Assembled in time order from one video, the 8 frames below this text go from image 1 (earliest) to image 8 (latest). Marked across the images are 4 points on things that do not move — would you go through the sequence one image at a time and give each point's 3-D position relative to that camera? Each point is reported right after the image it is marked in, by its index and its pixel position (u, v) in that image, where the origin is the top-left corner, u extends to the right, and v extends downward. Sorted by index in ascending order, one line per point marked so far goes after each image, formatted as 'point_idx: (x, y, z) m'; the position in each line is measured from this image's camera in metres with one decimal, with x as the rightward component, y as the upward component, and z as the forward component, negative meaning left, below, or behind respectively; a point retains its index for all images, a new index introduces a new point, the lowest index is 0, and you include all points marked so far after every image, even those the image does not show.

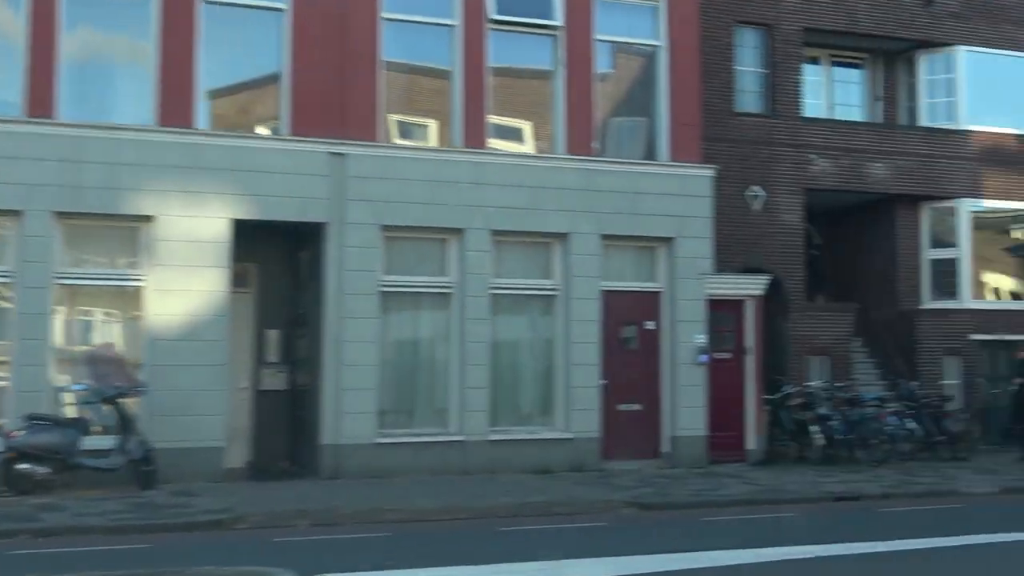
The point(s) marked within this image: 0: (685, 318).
0: (+2.3, -0.4, +18.5) m
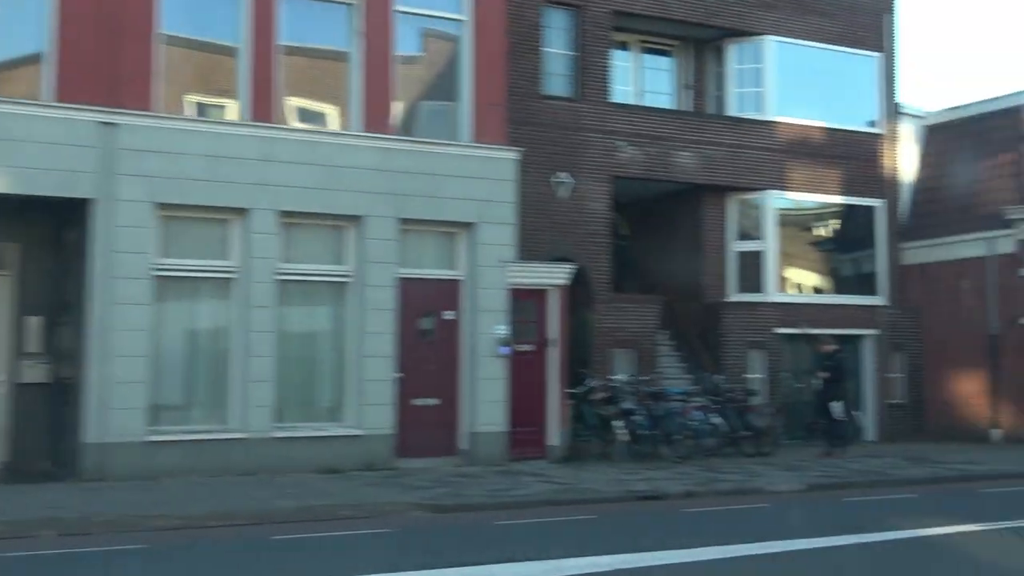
0: (-0.3, -0.3, +17.6) m
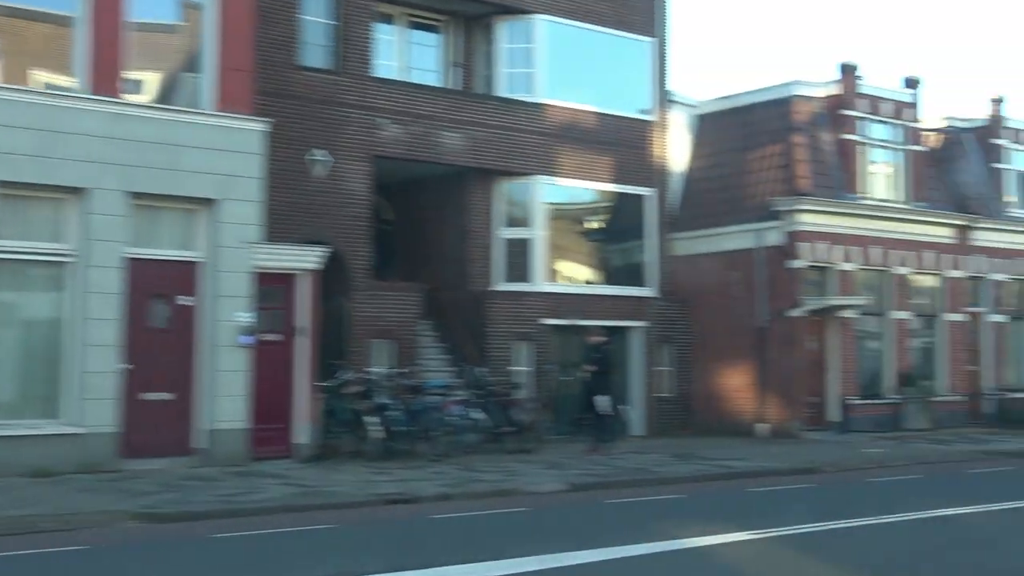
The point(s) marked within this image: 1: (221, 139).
0: (-3.3, -0.1, +16.0) m
1: (-3.4, +1.7, +16.1) m
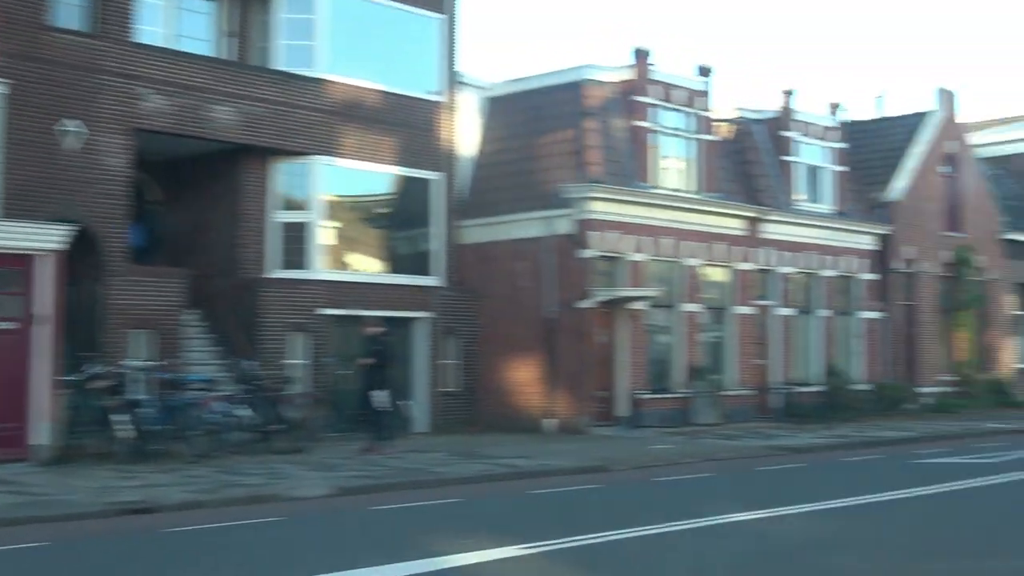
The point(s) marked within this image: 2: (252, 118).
0: (-5.7, +0.1, +14.2) m
1: (-5.8, +1.9, +14.3) m
2: (-3.7, +2.4, +19.7) m
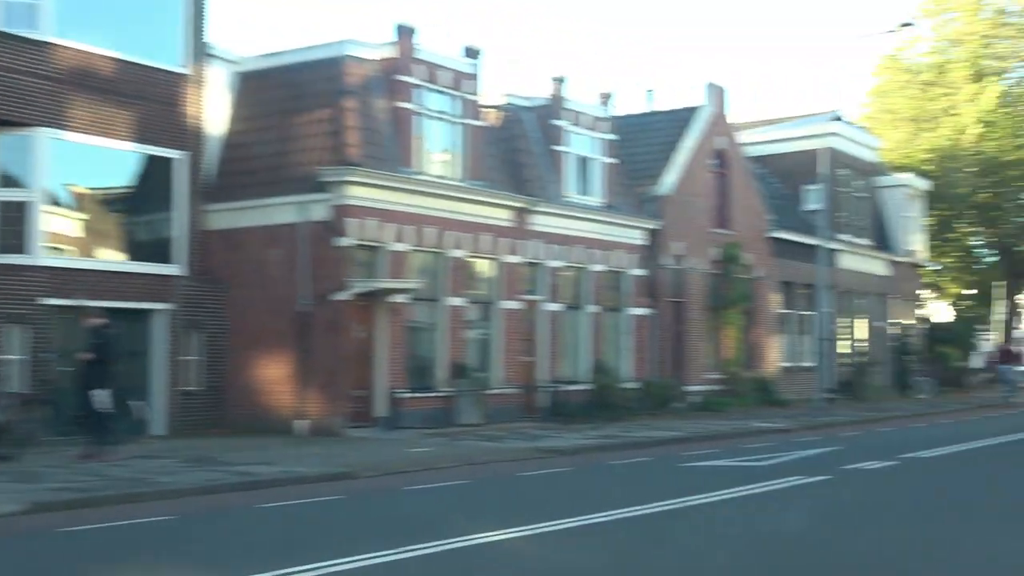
0: (-8.0, +0.3, +11.7) m
1: (-8.1, +2.1, +11.7) m
2: (-6.9, +2.6, +17.4) m
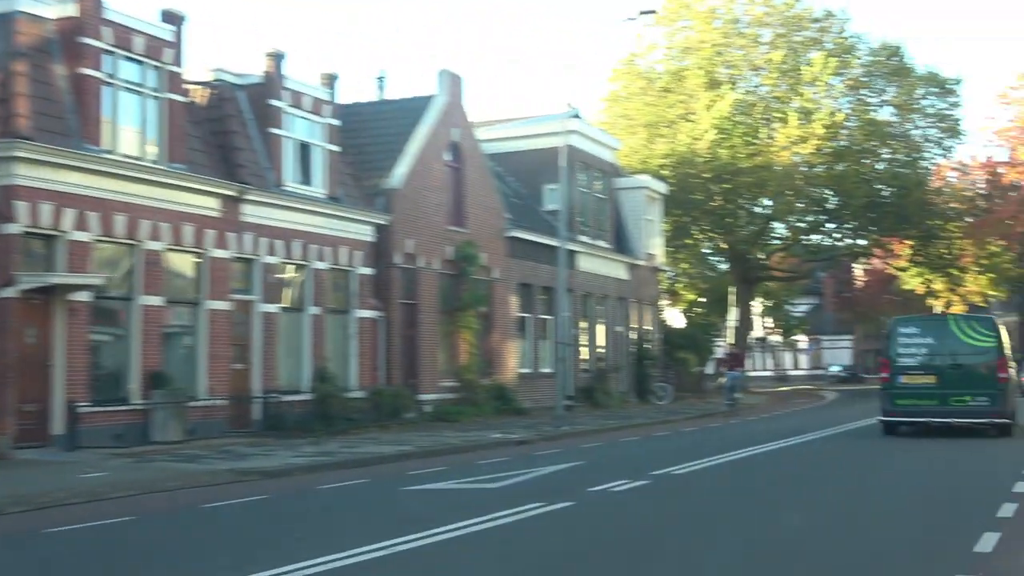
0: (-10.1, +0.4, +7.7) m
1: (-10.2, +2.2, +7.7) m
2: (-10.1, +2.7, +13.6) m
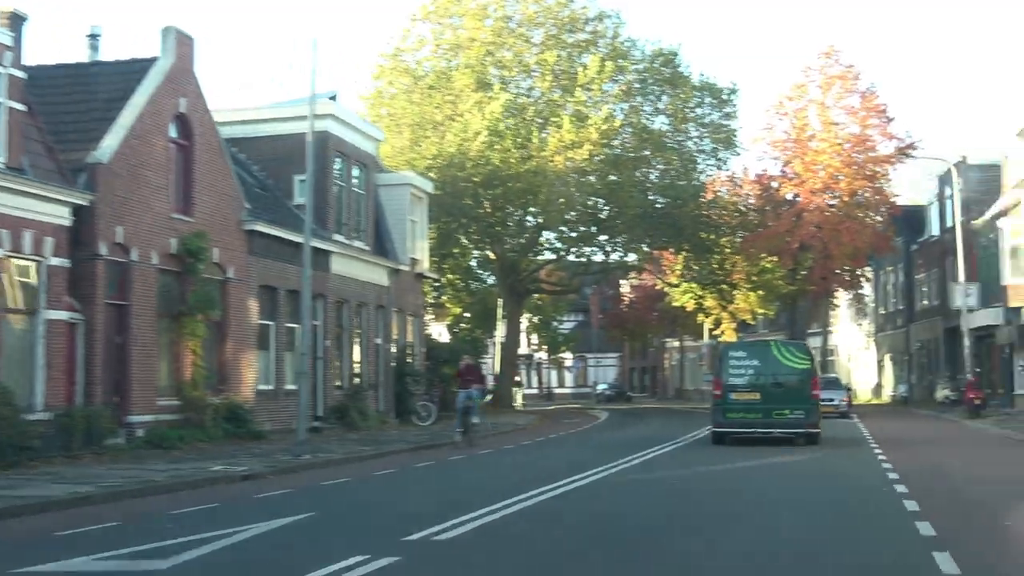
0: (-11.0, +0.8, +1.7) m
1: (-11.1, +2.6, +1.8) m
2: (-11.9, +3.0, +7.6) m
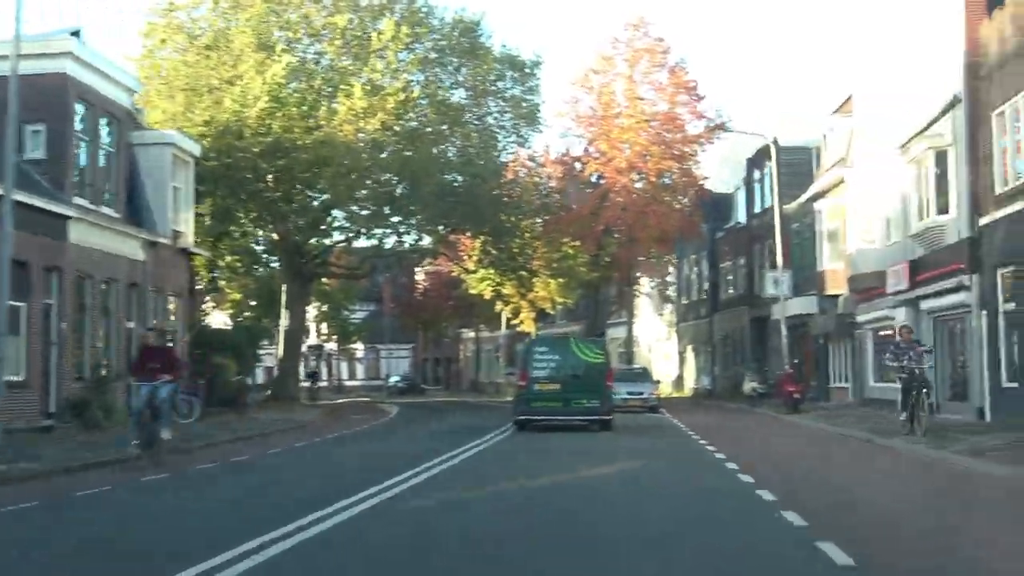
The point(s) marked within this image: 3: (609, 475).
0: (-10.9, +1.2, -3.9) m
1: (-11.0, +3.0, -3.9) m
2: (-12.6, +3.5, +1.7) m
3: (+1.2, -2.4, +17.9) m
